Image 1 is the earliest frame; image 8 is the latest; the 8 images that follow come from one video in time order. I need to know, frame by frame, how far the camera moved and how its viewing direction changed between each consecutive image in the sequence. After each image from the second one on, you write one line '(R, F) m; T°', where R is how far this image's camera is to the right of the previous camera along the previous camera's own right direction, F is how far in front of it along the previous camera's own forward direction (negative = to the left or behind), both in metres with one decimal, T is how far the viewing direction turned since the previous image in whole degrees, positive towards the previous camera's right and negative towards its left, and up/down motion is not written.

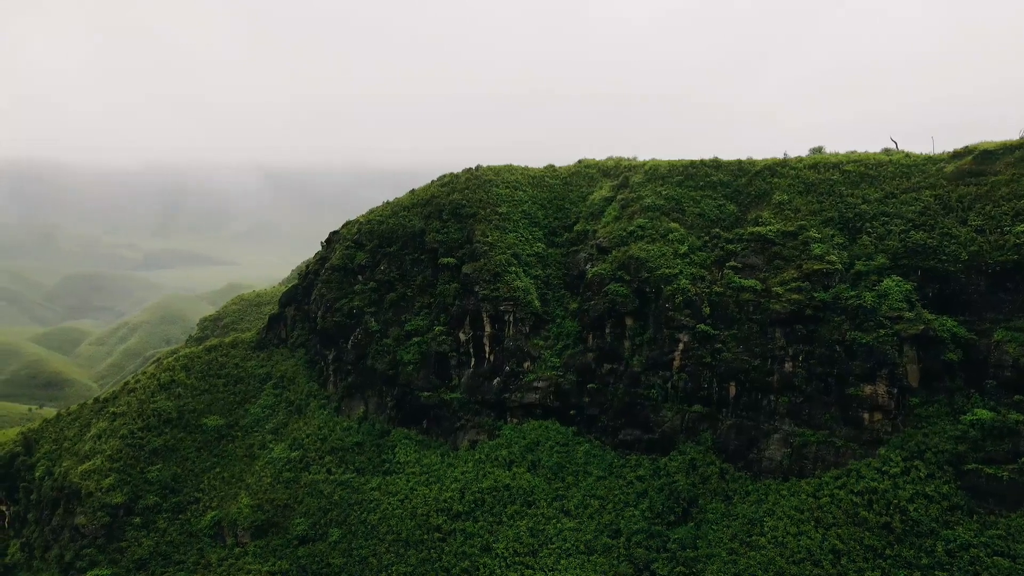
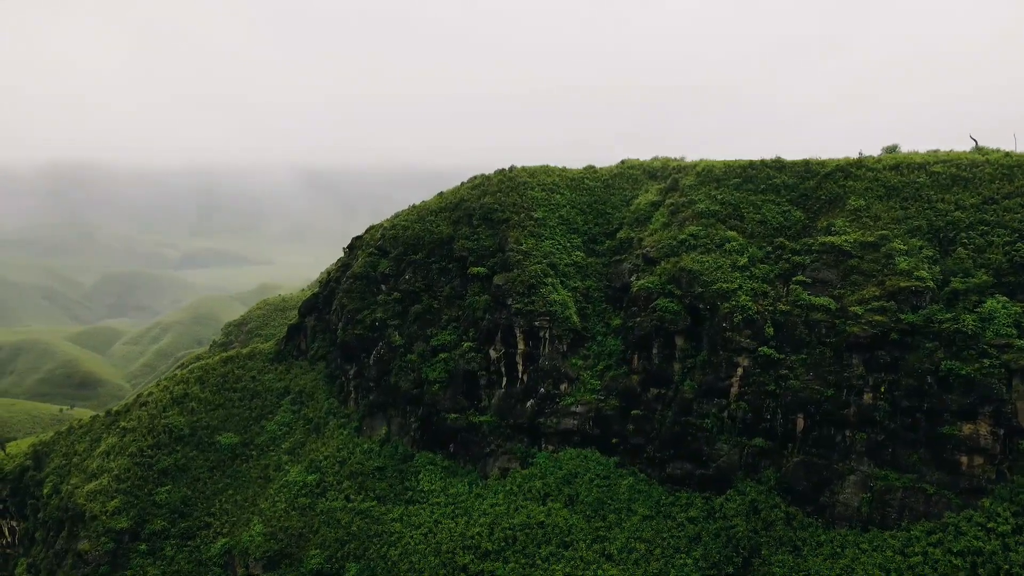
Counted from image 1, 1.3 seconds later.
(-0.3, +4.9) m; -2°
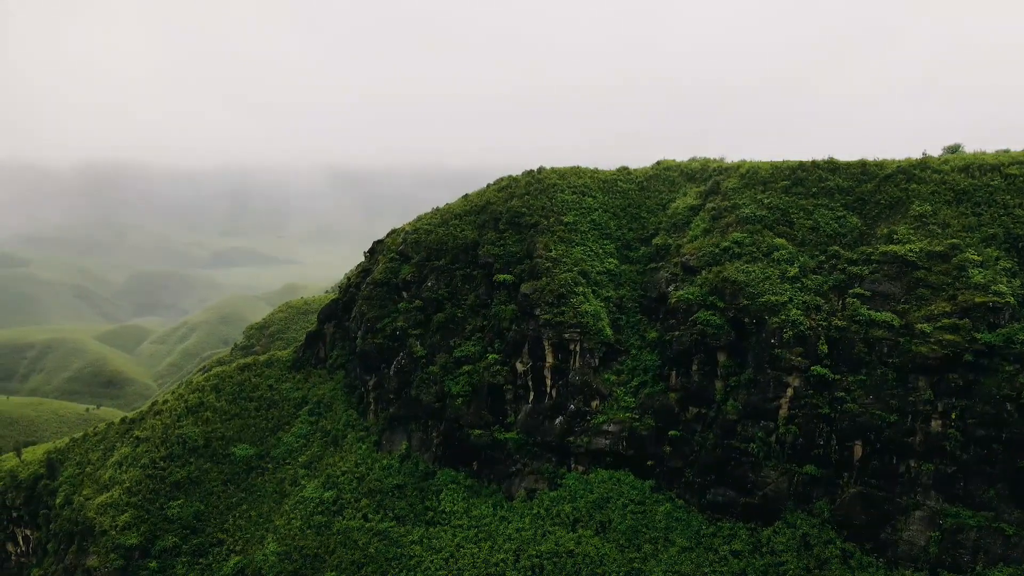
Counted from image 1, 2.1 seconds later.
(-0.2, +3.0) m; -2°
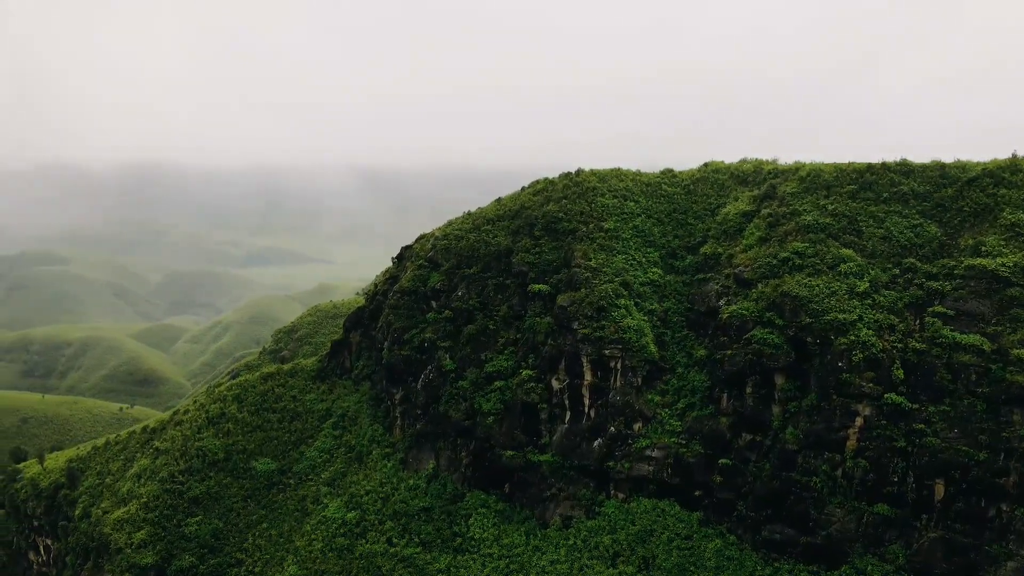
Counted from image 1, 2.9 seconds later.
(-0.3, +3.2) m; -2°
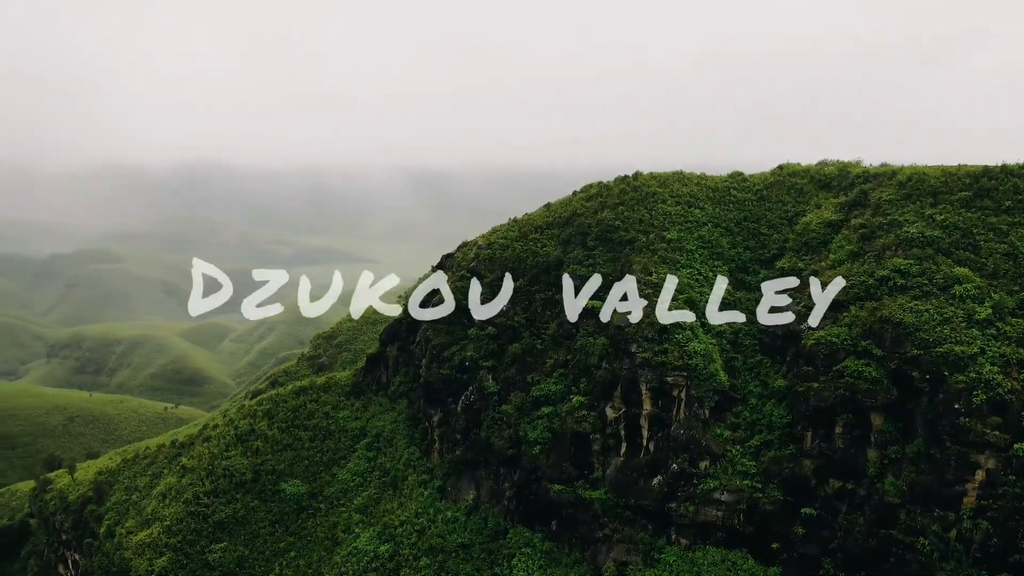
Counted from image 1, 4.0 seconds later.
(-0.4, +4.4) m; -3°
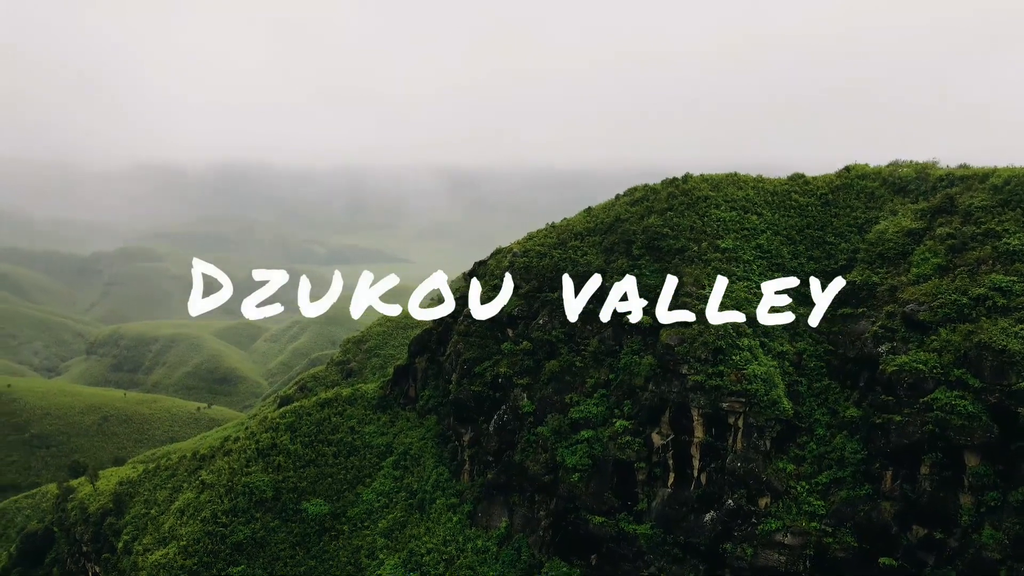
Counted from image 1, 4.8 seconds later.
(-0.3, +3.4) m; -3°
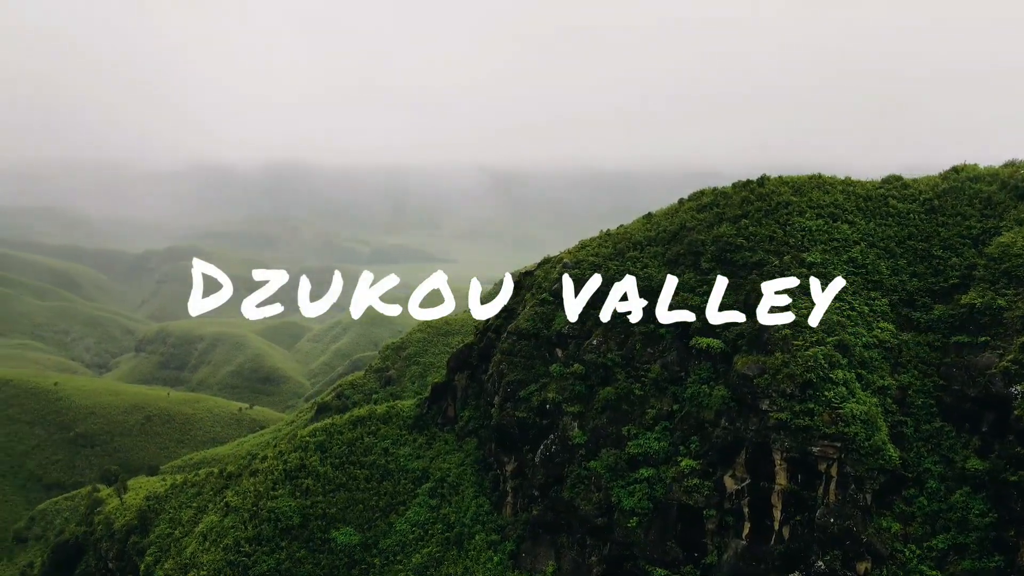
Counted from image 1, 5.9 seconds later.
(-0.4, +4.4) m; -3°
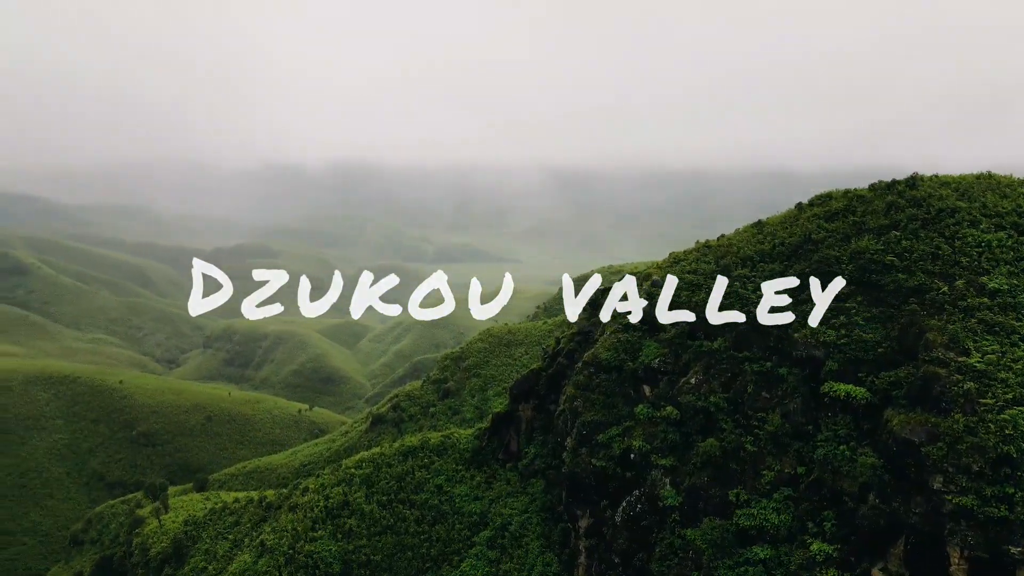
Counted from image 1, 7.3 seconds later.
(-0.7, +6.5) m; -5°
